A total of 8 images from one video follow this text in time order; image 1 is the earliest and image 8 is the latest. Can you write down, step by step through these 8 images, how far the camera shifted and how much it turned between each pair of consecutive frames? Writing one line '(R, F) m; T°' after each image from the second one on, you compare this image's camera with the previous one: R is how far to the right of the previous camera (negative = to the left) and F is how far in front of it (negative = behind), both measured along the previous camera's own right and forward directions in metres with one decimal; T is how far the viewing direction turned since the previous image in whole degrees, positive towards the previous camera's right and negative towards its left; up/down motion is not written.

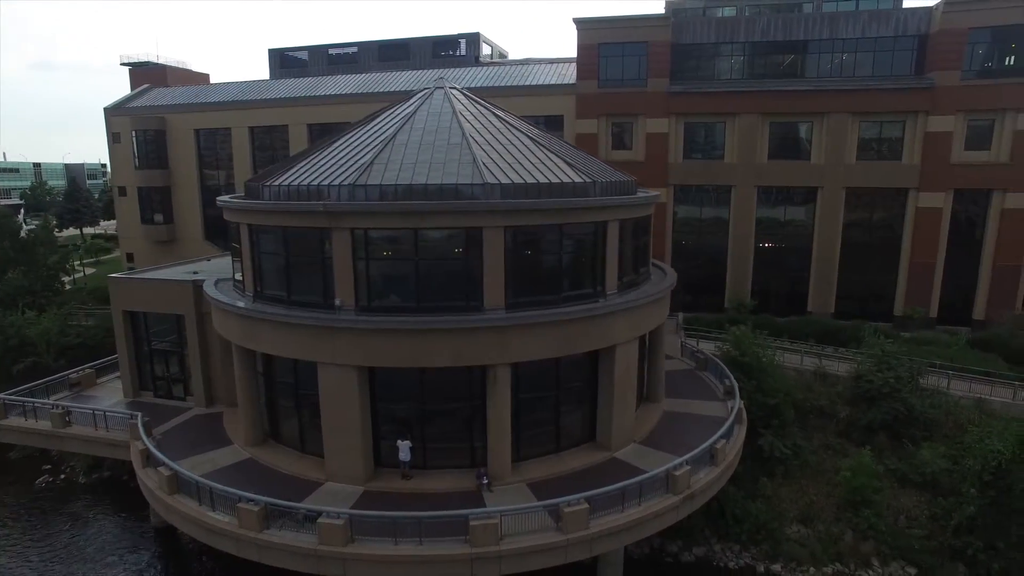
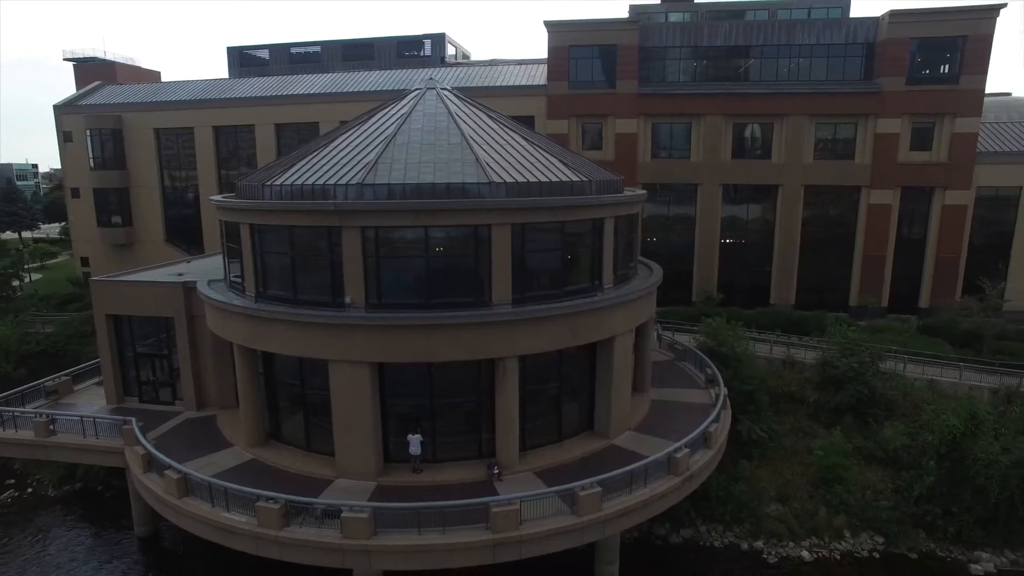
(-1.4, -0.5) m; +4°
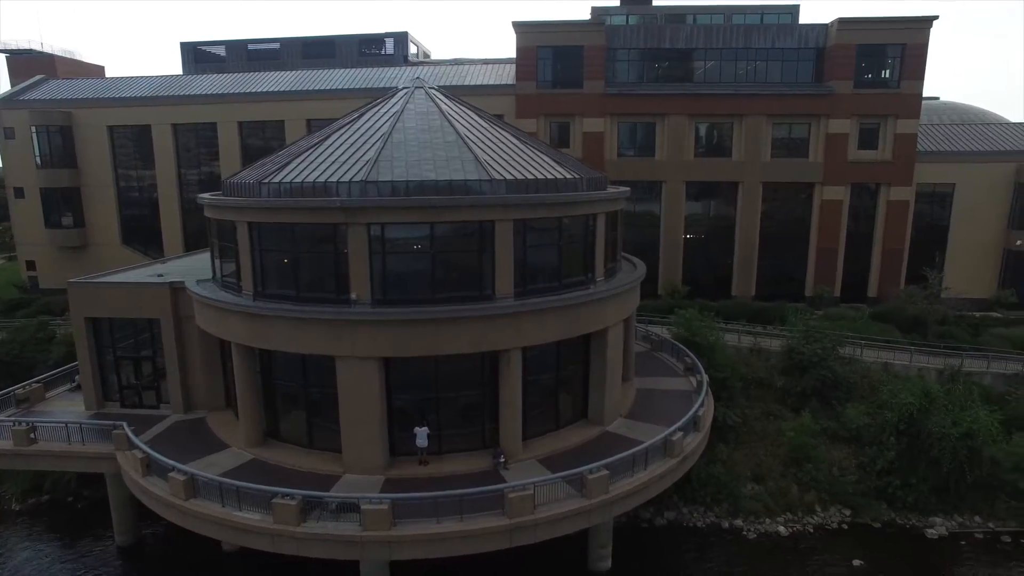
(-1.4, -0.4) m; +5°
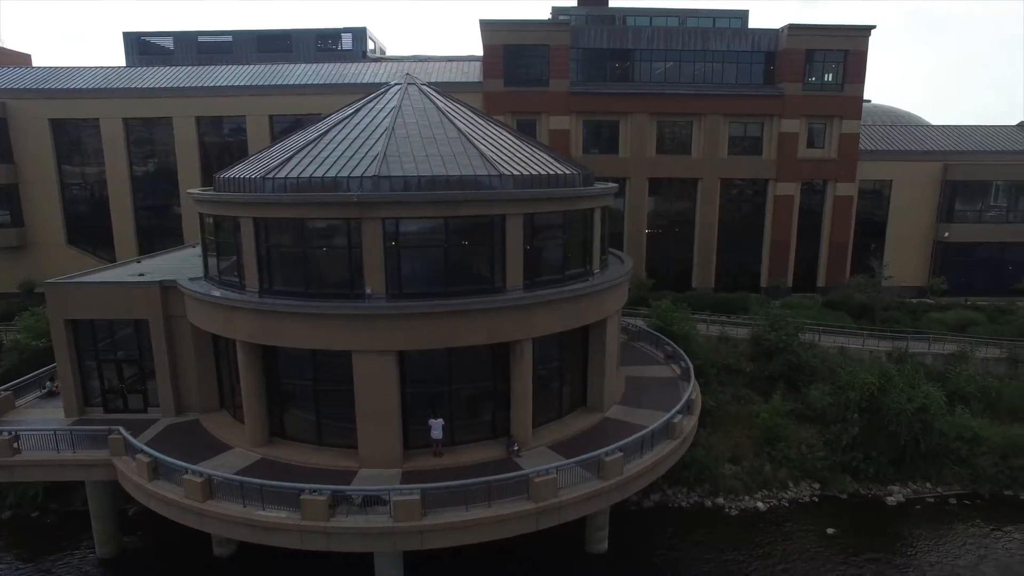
(-2.0, -0.3) m; +6°
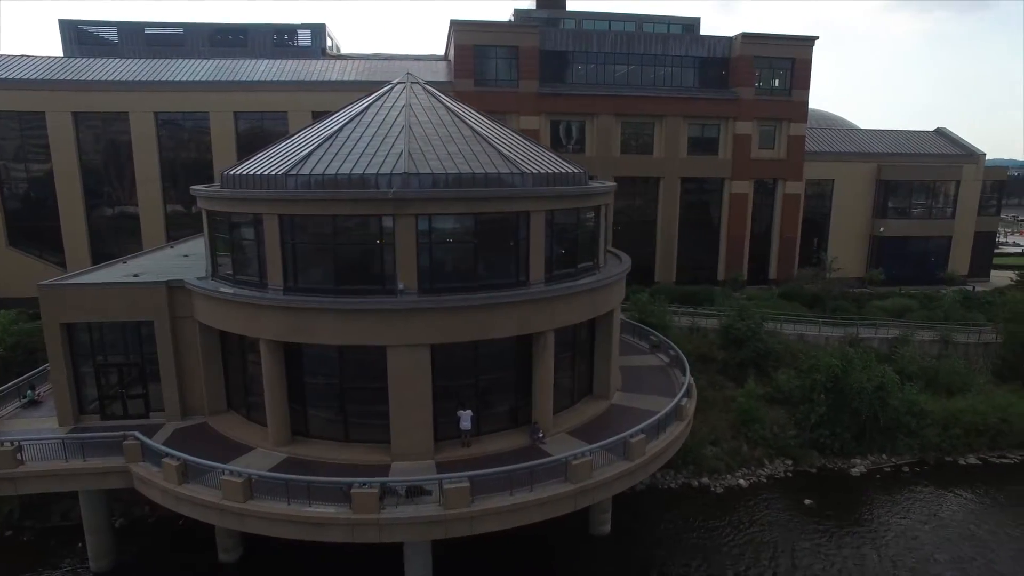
(-2.6, -0.5) m; +6°
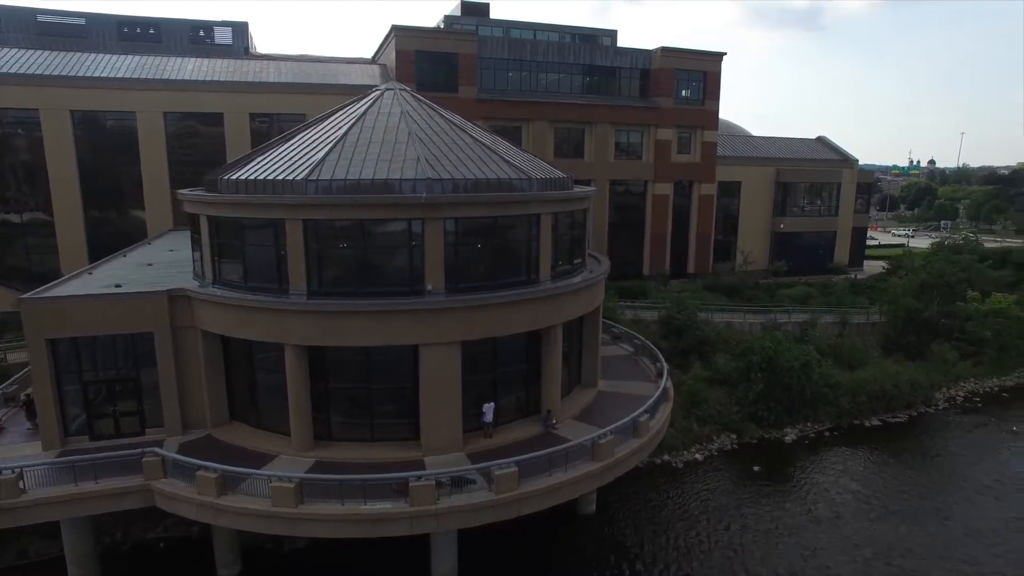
(-3.7, -0.8) m; +10°
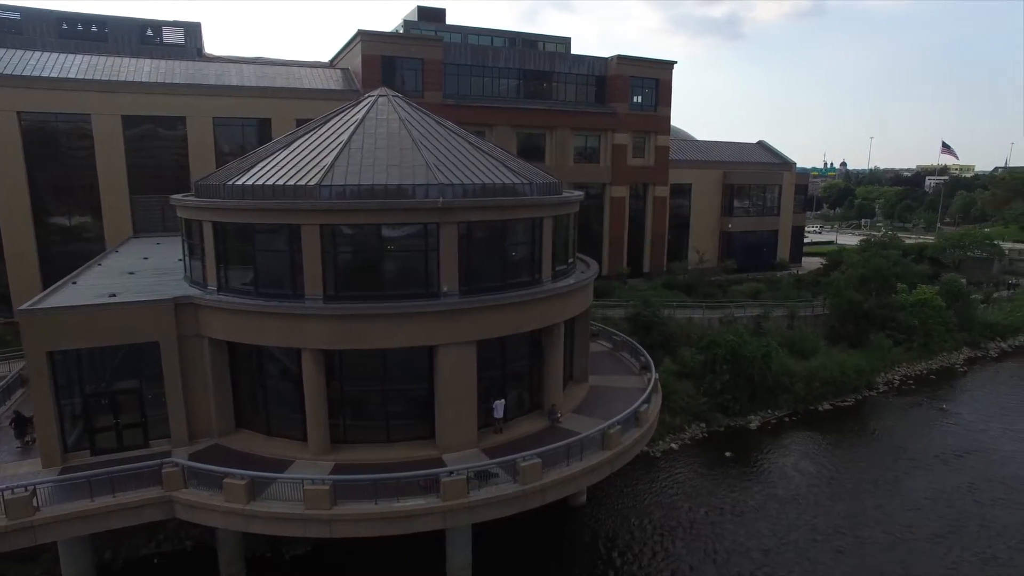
(-2.2, -0.6) m; +6°
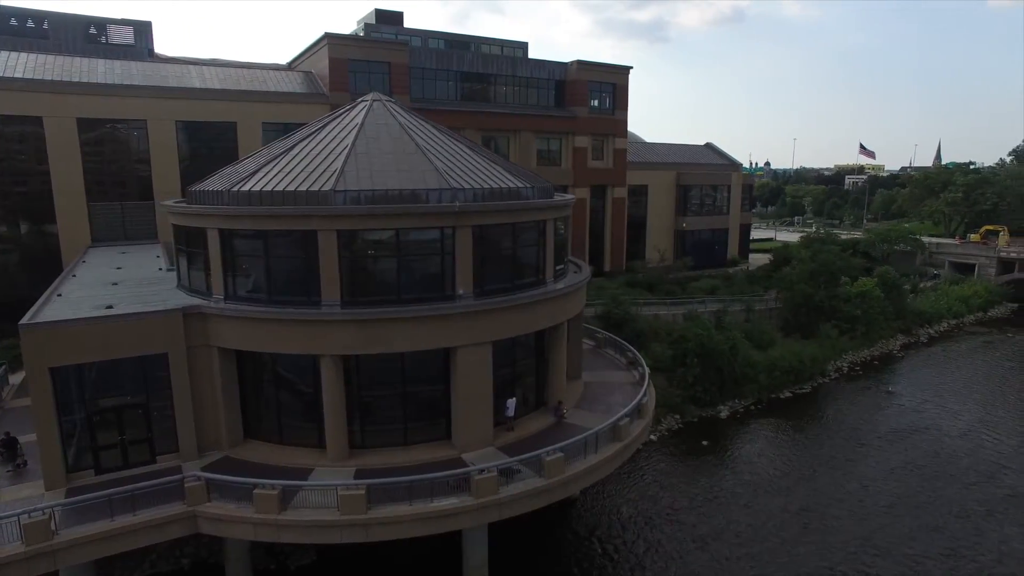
(-2.2, -0.4) m; +6°
